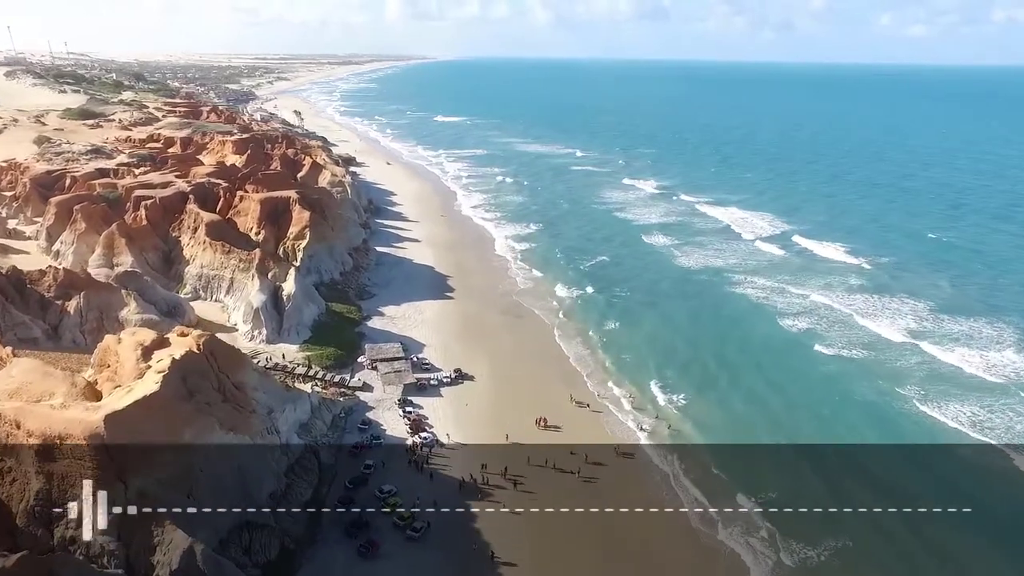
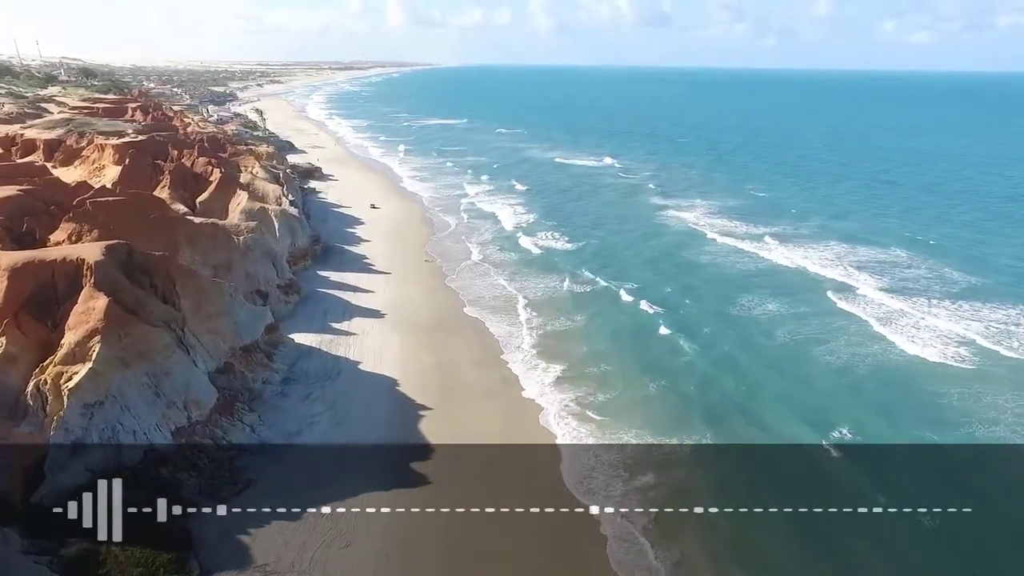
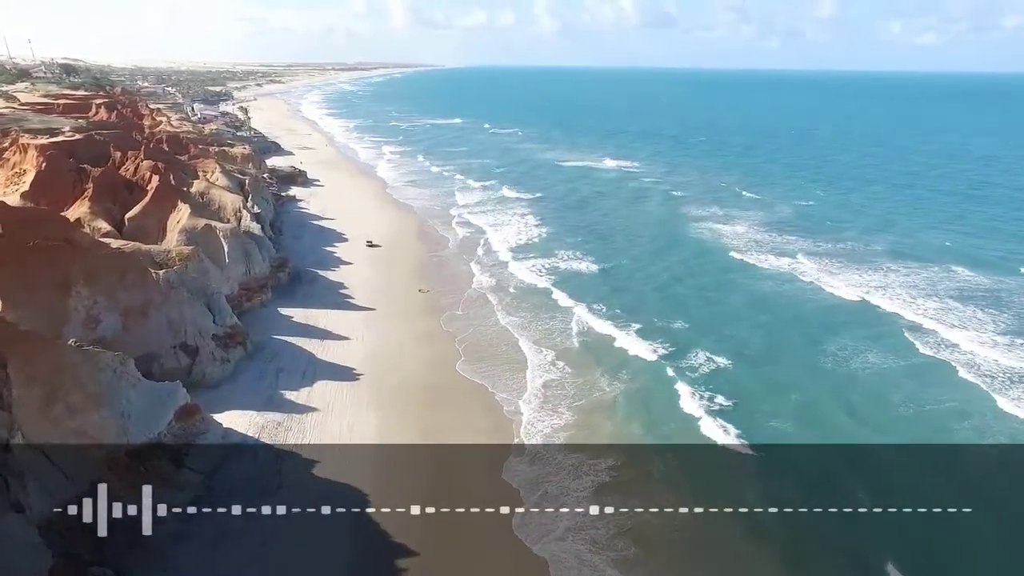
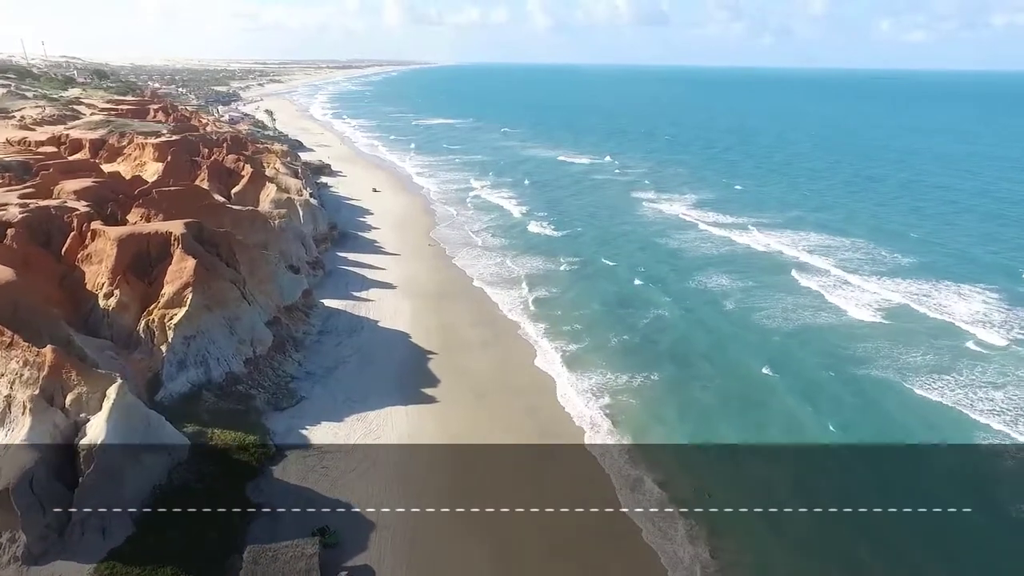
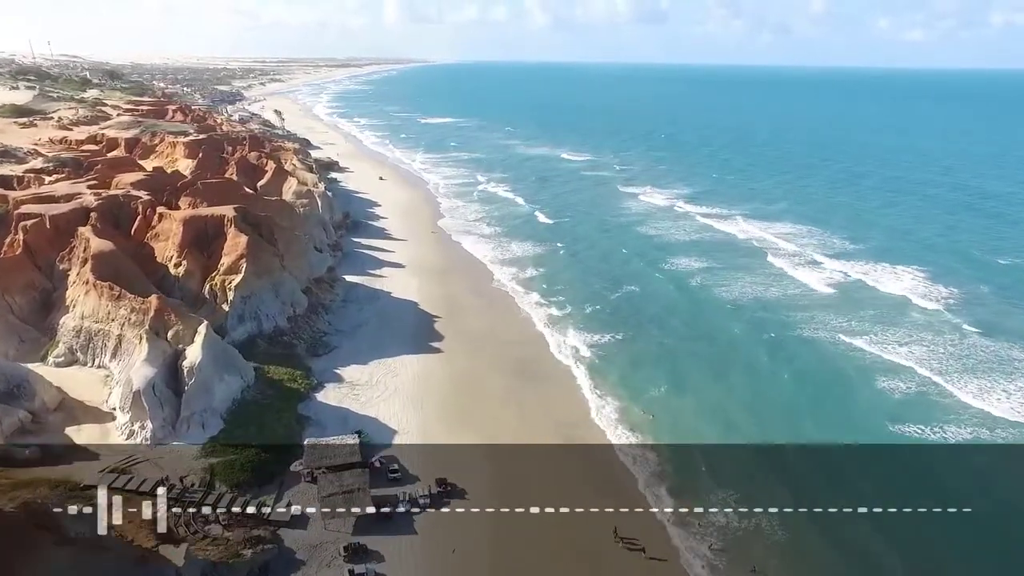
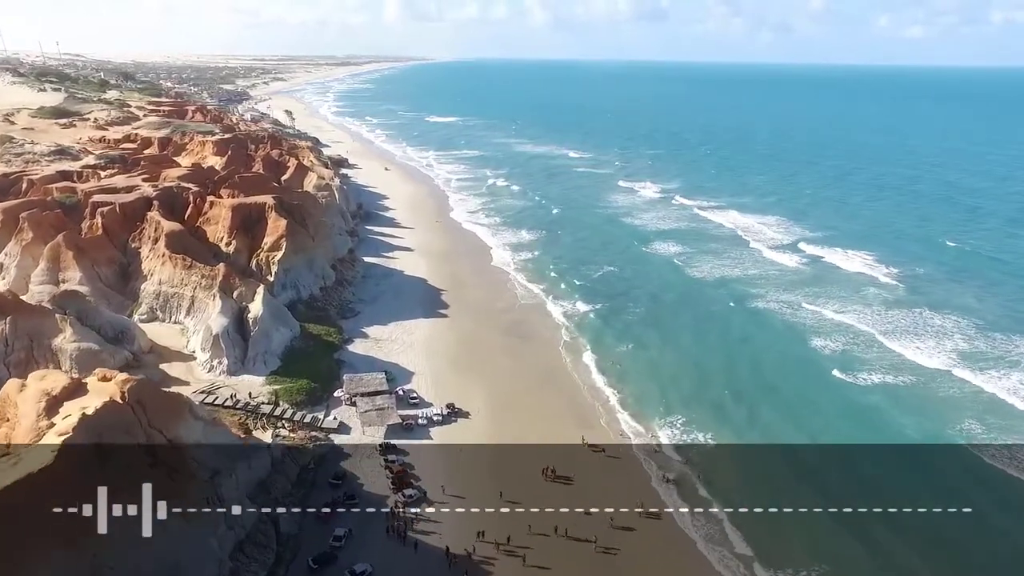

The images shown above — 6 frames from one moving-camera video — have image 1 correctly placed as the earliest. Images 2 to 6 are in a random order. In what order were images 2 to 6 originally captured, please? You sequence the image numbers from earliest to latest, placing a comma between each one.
6, 5, 4, 2, 3
